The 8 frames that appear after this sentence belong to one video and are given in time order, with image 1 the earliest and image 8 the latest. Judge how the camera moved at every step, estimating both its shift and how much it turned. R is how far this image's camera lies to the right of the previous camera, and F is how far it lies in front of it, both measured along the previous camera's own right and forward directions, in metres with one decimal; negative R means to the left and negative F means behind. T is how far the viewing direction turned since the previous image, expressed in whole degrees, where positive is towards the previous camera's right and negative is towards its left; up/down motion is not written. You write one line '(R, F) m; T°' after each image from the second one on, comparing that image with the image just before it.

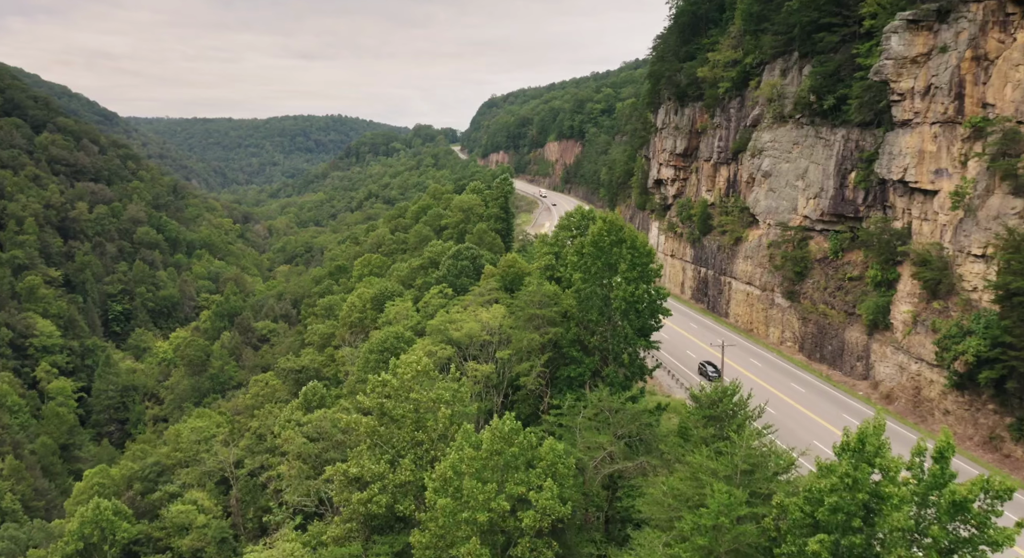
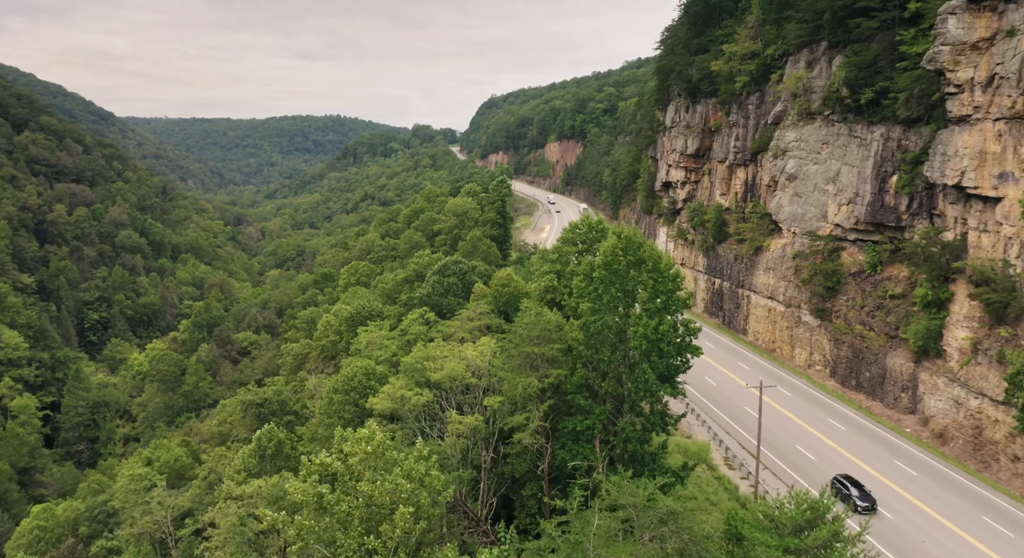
(+0.2, +5.8) m; 0°
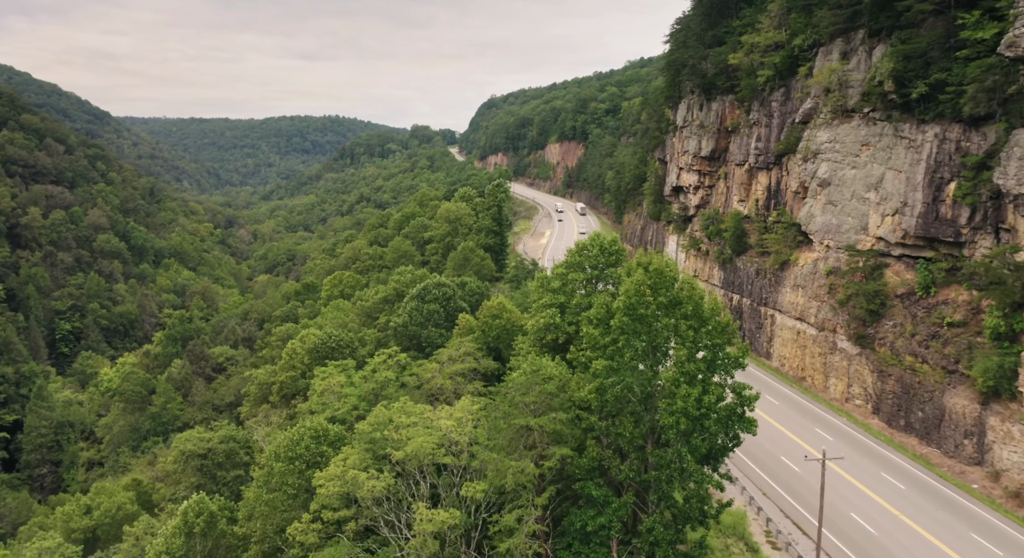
(+0.3, +6.2) m; 0°
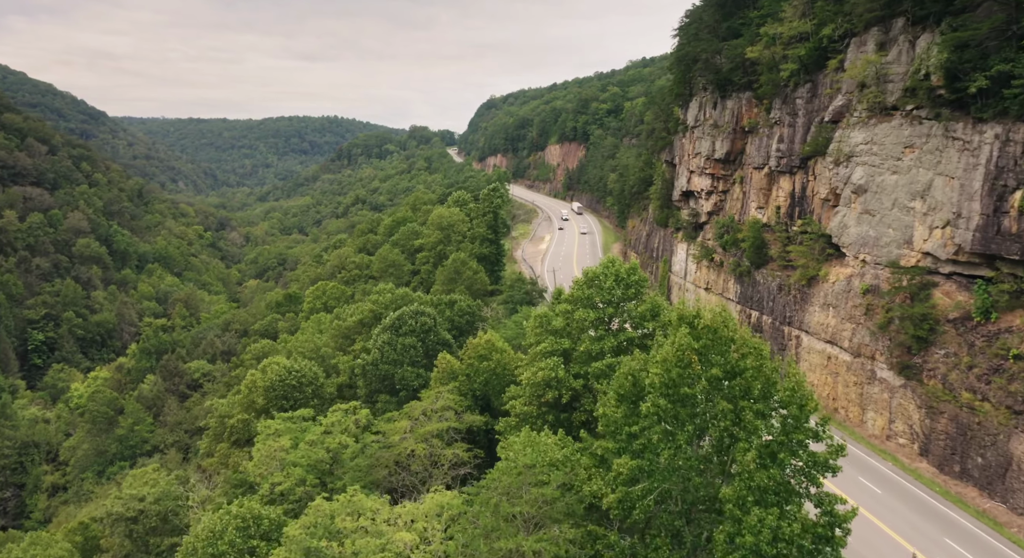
(+0.2, +5.3) m; 0°
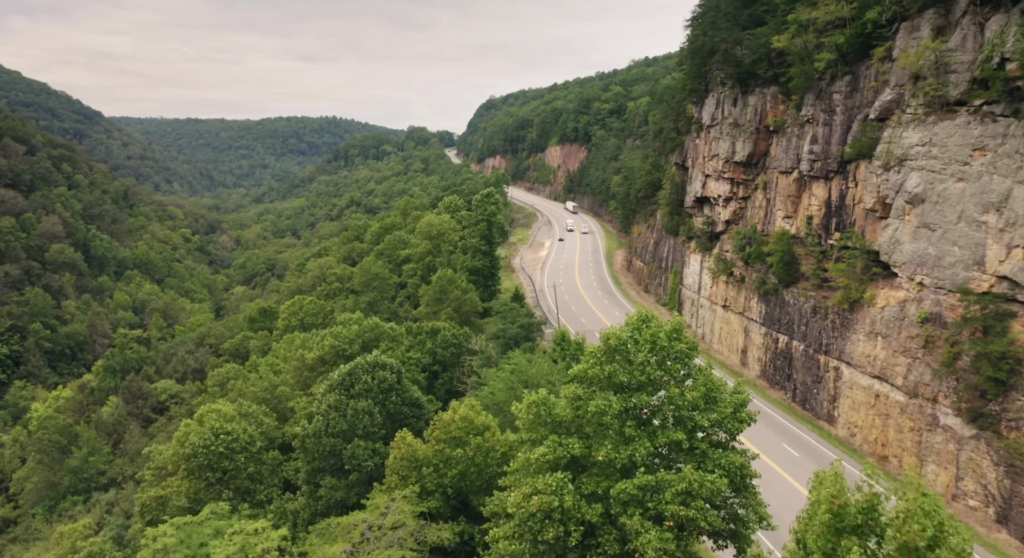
(+0.3, +6.2) m; 0°
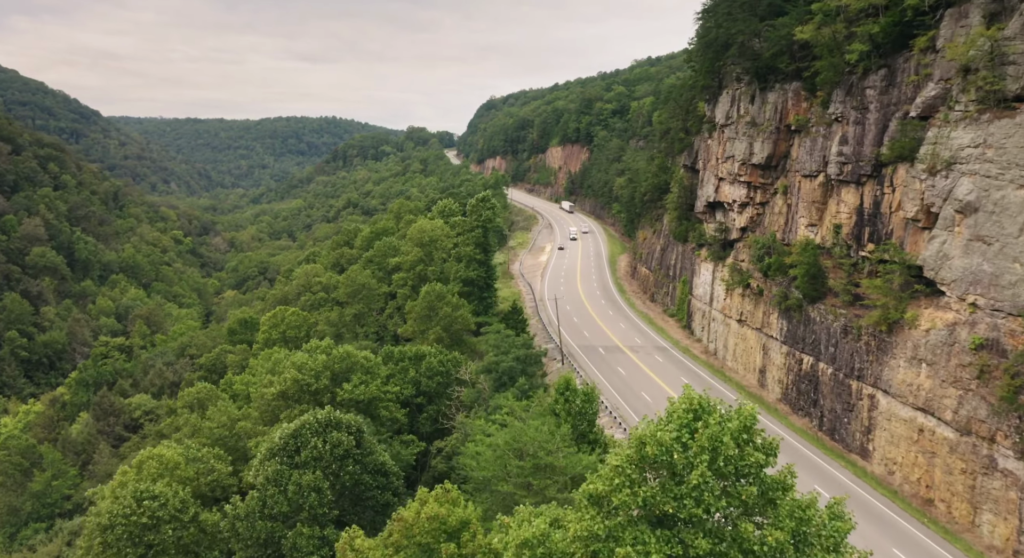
(+0.2, +4.3) m; 0°
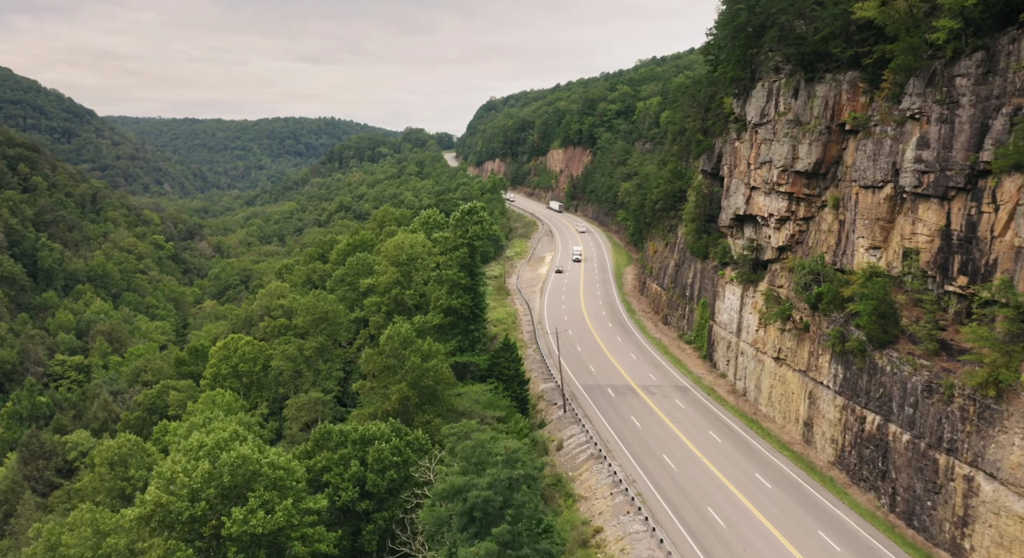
(+0.4, +8.4) m; 0°
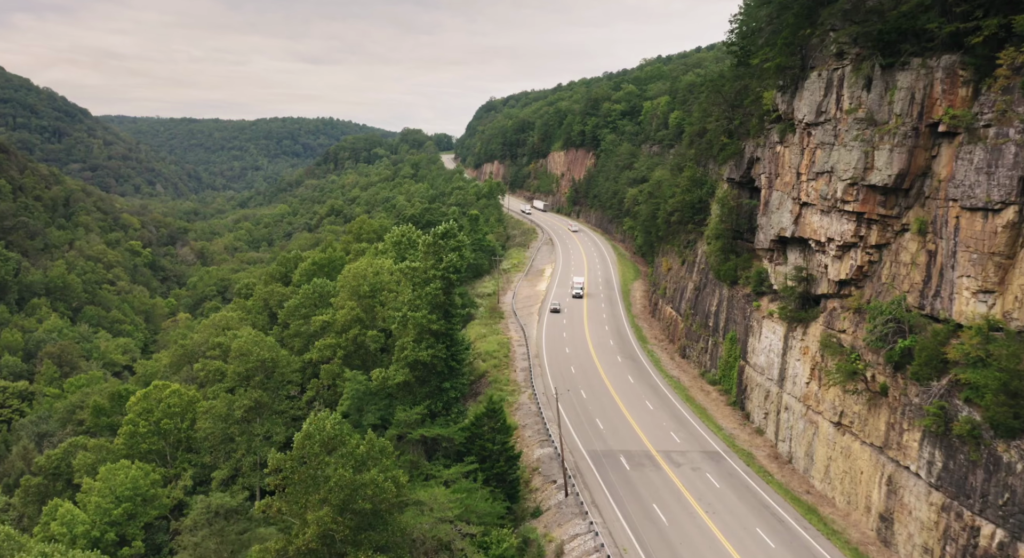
(+0.6, +9.1) m; 0°
